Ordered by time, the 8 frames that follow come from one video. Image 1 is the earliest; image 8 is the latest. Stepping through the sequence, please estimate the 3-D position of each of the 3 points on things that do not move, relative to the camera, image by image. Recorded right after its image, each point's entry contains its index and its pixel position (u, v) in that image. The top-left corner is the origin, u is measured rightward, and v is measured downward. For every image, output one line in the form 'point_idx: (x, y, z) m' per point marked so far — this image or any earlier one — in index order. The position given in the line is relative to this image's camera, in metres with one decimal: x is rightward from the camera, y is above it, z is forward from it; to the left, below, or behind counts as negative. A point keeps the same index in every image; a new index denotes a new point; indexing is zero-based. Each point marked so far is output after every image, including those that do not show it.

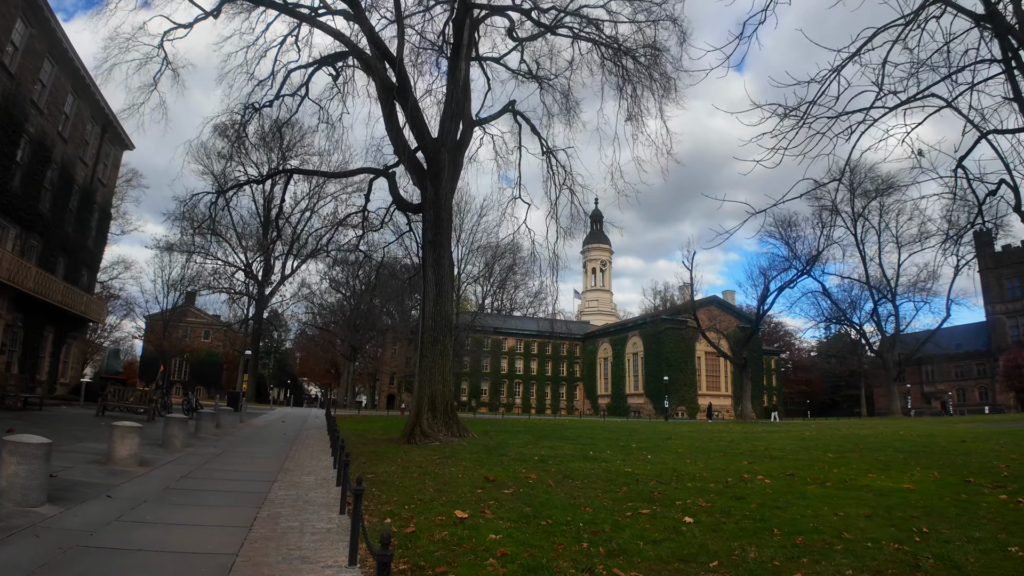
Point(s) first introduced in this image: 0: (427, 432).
0: (-1.8, -3.0, +13.0) m
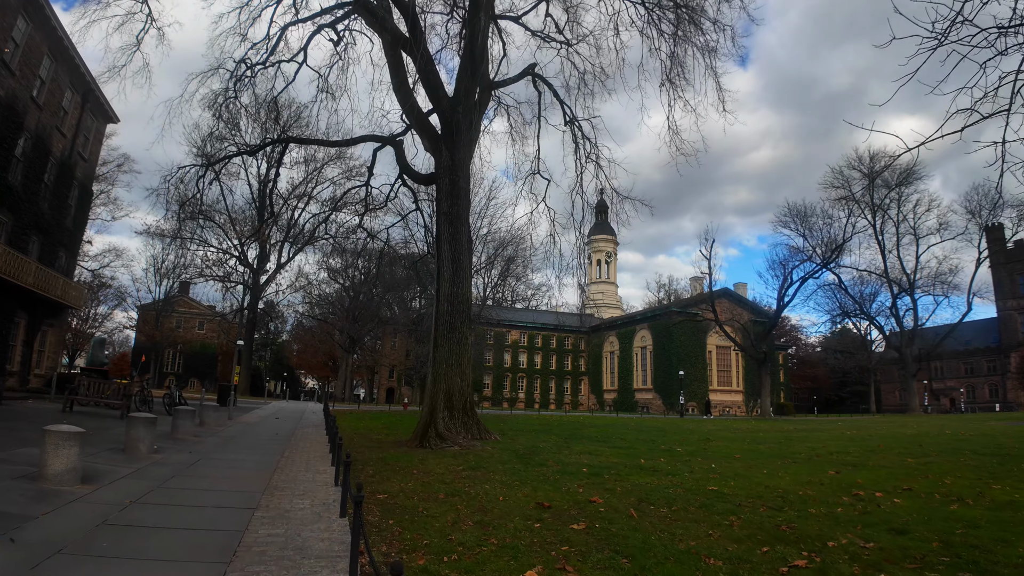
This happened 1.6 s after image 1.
0: (-1.2, -2.6, +11.1) m
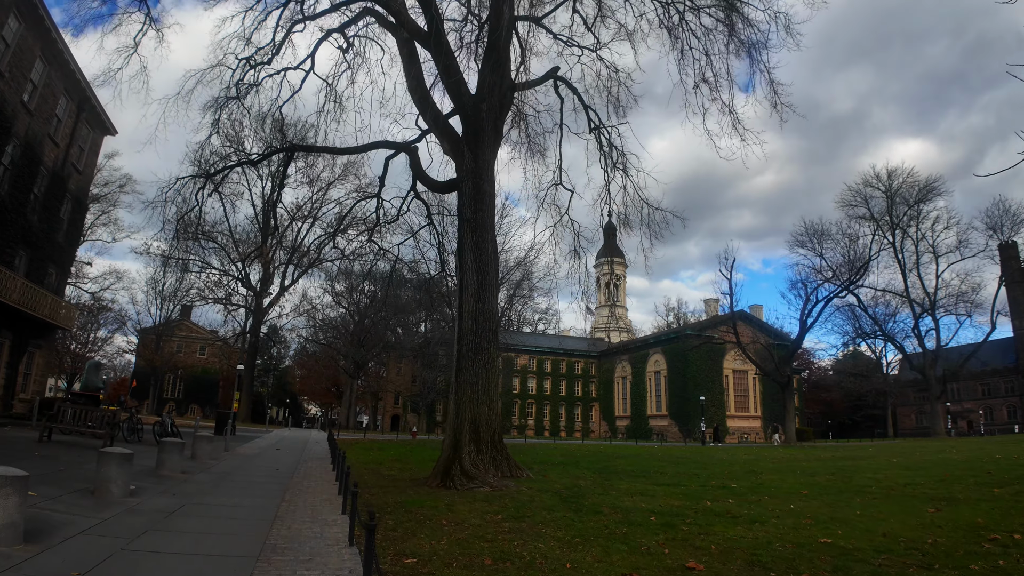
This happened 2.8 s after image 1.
0: (-0.6, -2.8, +9.6) m
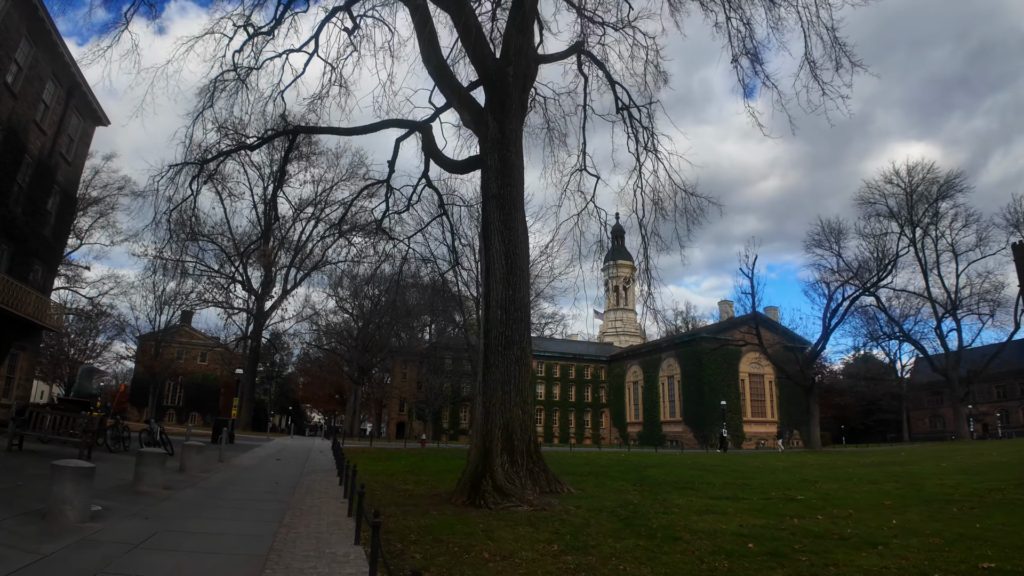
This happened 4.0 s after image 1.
0: (-0.1, -2.6, +8.1) m
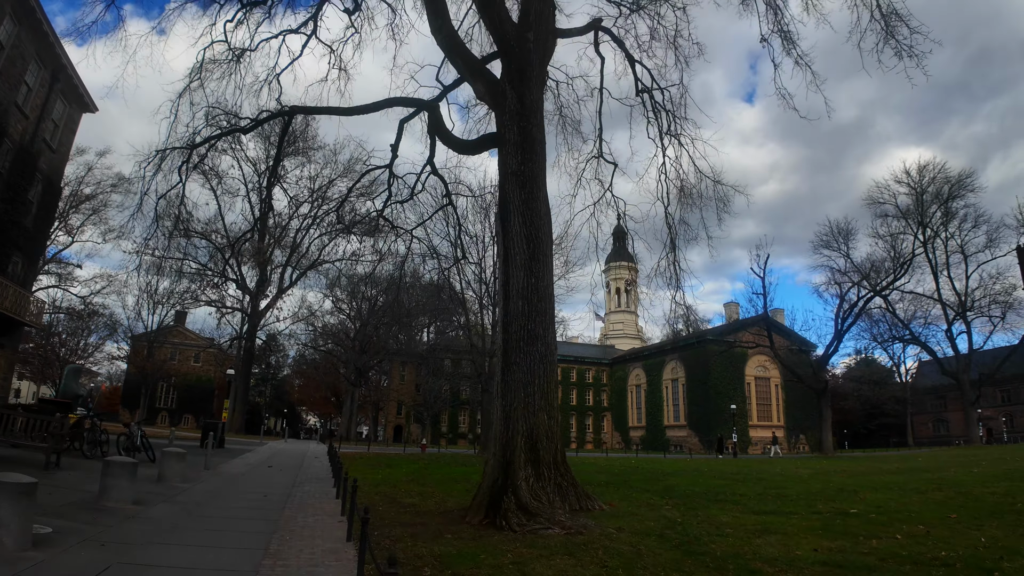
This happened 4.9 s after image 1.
0: (+0.2, -2.4, +6.9) m
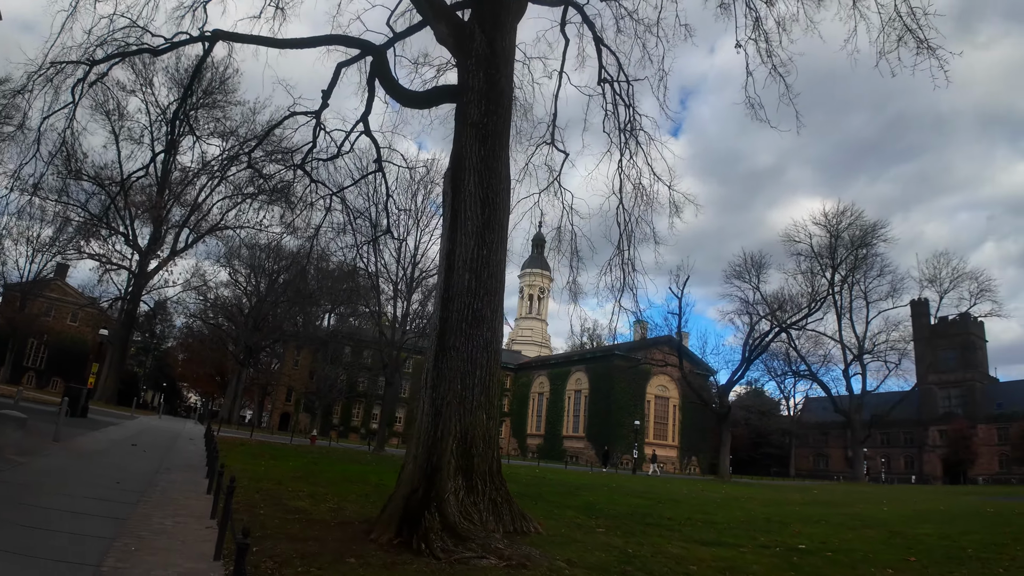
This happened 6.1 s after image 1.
0: (-0.5, -2.1, +5.6) m
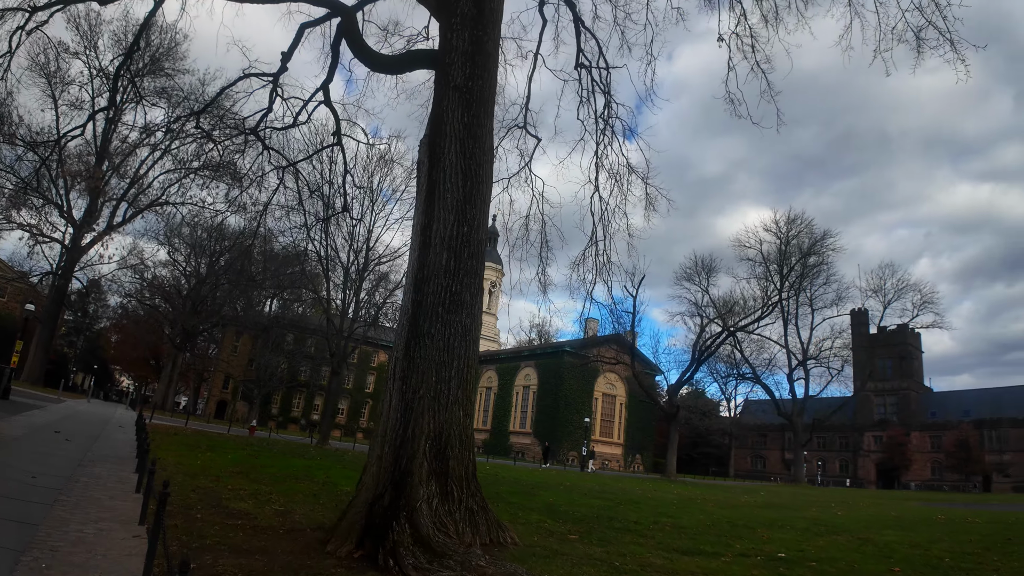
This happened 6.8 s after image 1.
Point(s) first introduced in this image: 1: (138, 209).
0: (-0.6, -1.9, +4.8) m
1: (-11.8, +2.9, +19.3) m
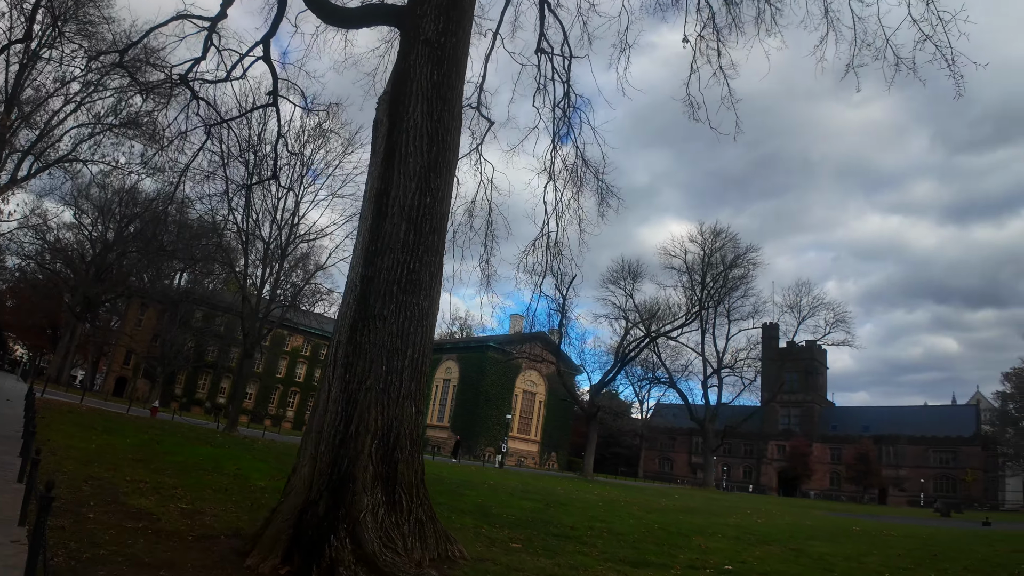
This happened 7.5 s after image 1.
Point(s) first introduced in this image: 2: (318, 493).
0: (-0.9, -1.8, +4.1) m
1: (-13.4, +4.0, +17.1) m
2: (-1.4, -1.4, +4.4) m
